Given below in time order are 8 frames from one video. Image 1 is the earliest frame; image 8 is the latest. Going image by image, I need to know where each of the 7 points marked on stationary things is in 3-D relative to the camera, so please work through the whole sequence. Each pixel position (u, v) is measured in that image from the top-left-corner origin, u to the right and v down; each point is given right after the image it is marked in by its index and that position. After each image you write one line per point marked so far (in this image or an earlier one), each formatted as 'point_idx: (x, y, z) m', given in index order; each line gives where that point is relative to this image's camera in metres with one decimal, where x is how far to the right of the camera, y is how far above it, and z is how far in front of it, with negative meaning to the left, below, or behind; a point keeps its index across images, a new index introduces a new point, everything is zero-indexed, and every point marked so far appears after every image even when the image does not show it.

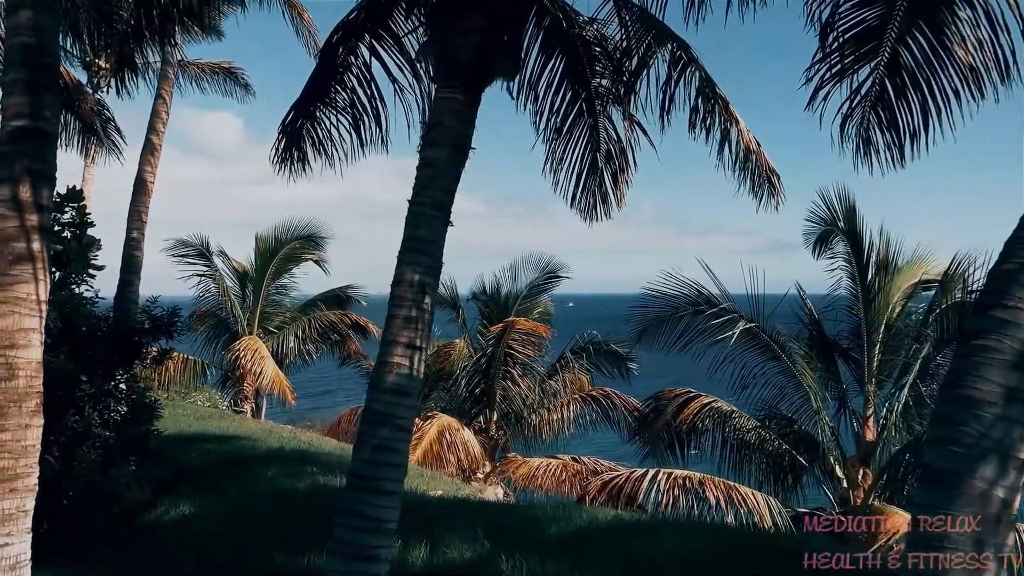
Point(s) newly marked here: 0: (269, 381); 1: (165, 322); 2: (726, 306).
0: (-4.2, -1.6, +14.4) m
1: (-3.3, -0.3, +7.8) m
2: (+2.8, -0.2, +10.5) m
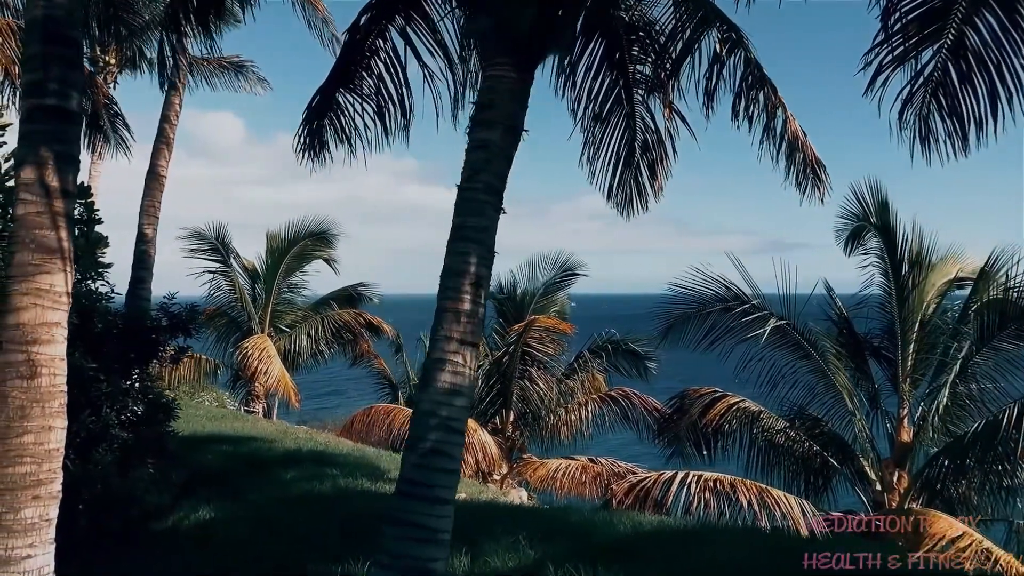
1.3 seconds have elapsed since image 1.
0: (-3.9, -1.6, +14.1) m
1: (-3.0, -0.3, +7.5) m
2: (+3.0, -0.2, +10.2) m
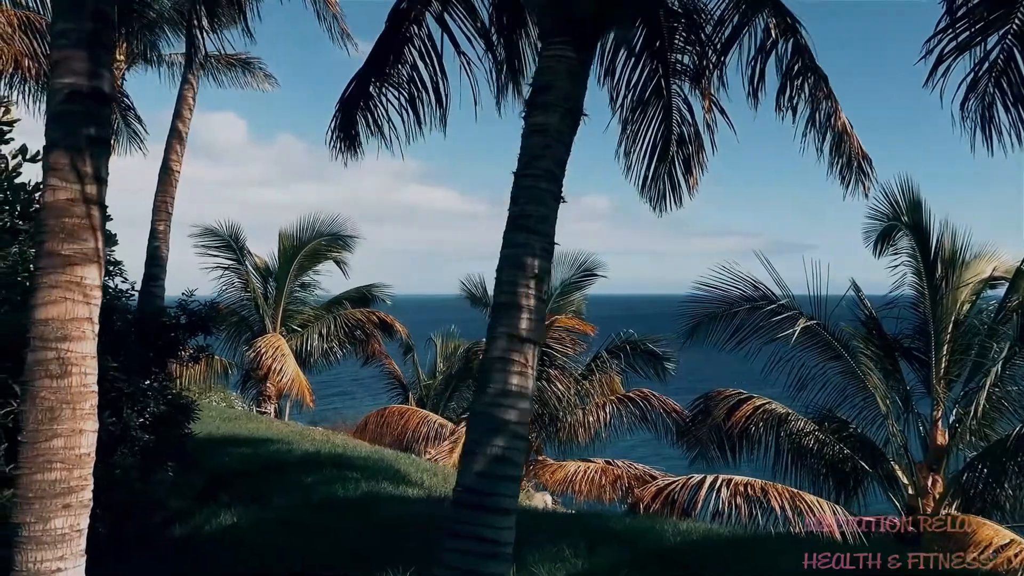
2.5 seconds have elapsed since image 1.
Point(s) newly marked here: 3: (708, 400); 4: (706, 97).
0: (-3.6, -1.6, +13.9) m
1: (-2.7, -0.3, +7.2) m
2: (+3.3, -0.2, +9.9) m
3: (+2.5, -1.4, +10.5) m
4: (+1.6, +1.5, +6.5) m
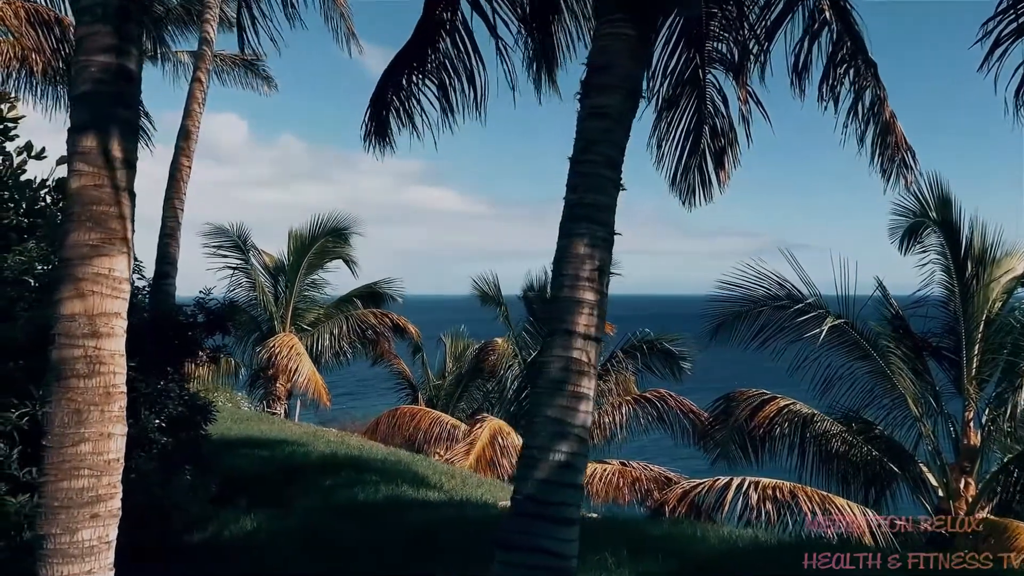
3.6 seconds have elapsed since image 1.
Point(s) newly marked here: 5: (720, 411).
0: (-3.4, -1.5, +13.6) m
1: (-2.5, -0.2, +7.0) m
2: (+3.6, -0.1, +9.7) m
3: (+2.7, -1.4, +10.3) m
4: (+1.8, +1.5, +6.2) m
5: (+2.6, -1.6, +10.4) m
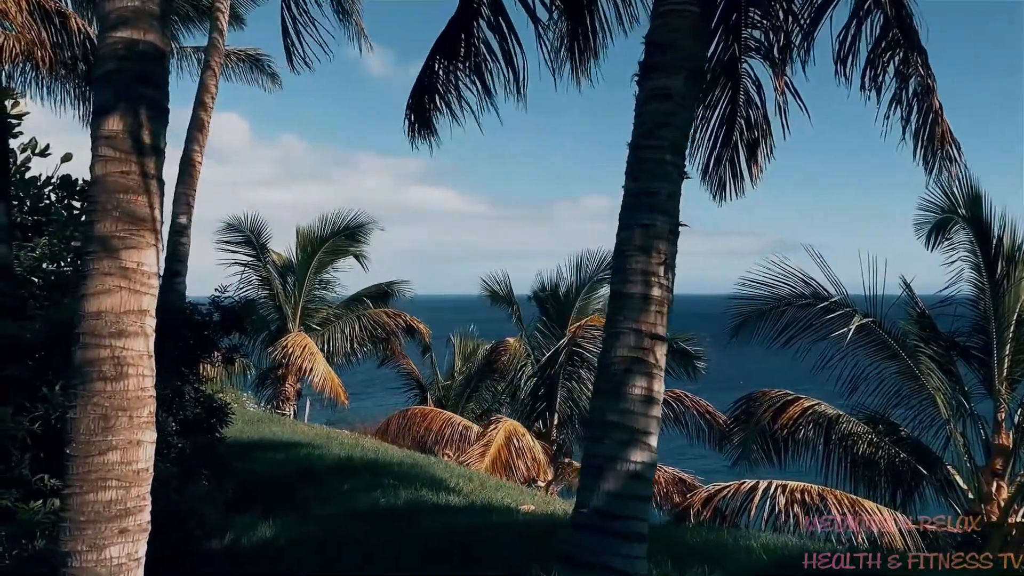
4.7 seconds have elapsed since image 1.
0: (-3.1, -1.5, +13.4) m
1: (-2.3, -0.2, +6.8) m
2: (+3.8, -0.1, +9.5) m
3: (+3.0, -1.4, +10.0) m
4: (+2.0, +1.6, +6.0) m
5: (+2.9, -1.5, +10.2) m
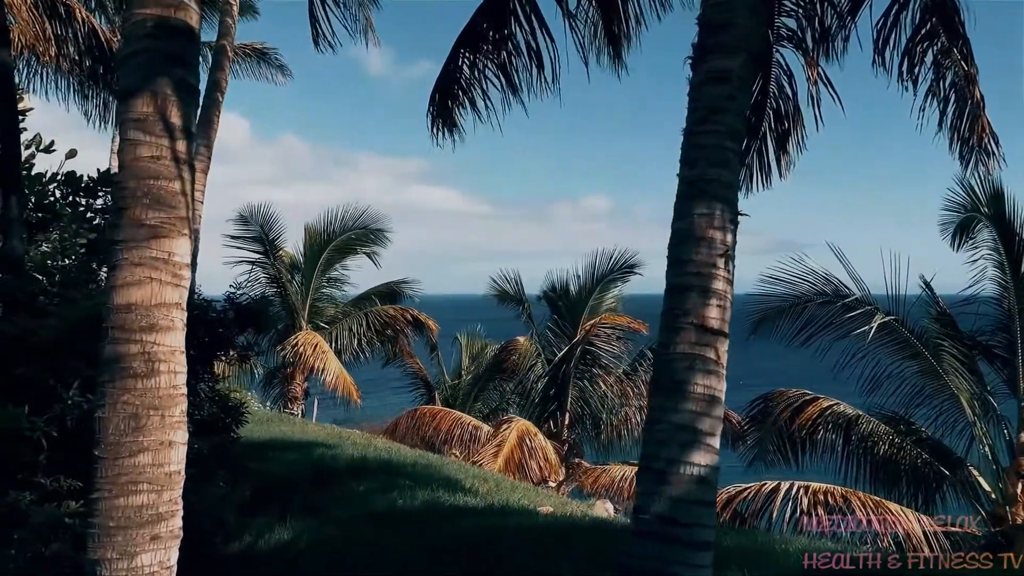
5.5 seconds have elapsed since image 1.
0: (-3.0, -1.5, +13.2) m
1: (-2.1, -0.2, +6.6) m
2: (+4.0, -0.1, +9.3) m
3: (+3.1, -1.4, +9.9) m
4: (+2.2, +1.6, +5.8) m
5: (+3.0, -1.5, +10.0) m
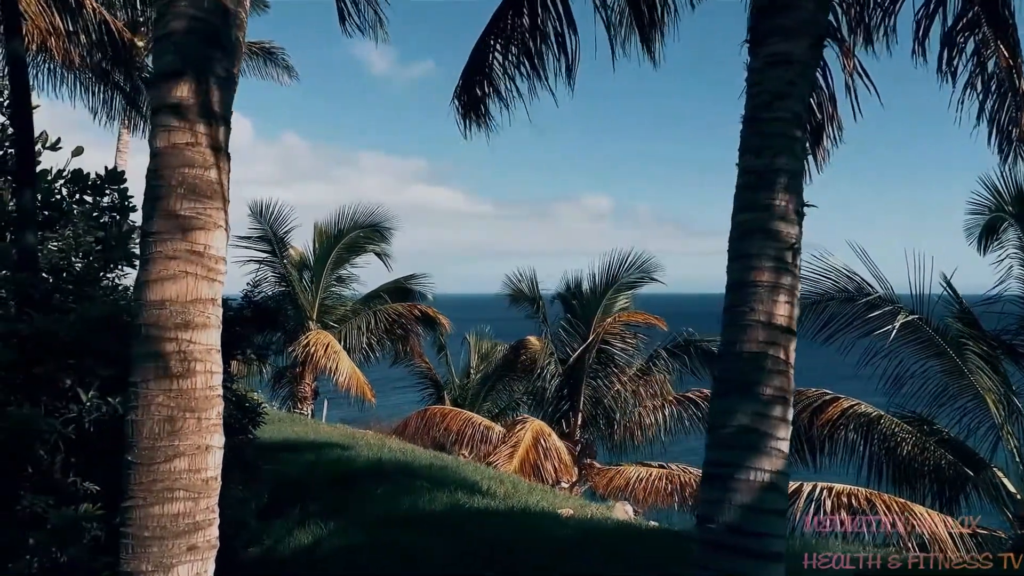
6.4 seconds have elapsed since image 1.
0: (-2.8, -1.5, +13.1) m
1: (-1.9, -0.2, +6.5) m
2: (+4.1, -0.1, +9.1) m
3: (+3.3, -1.4, +9.7) m
4: (+2.4, +1.6, +5.7) m
5: (+3.2, -1.5, +9.8) m
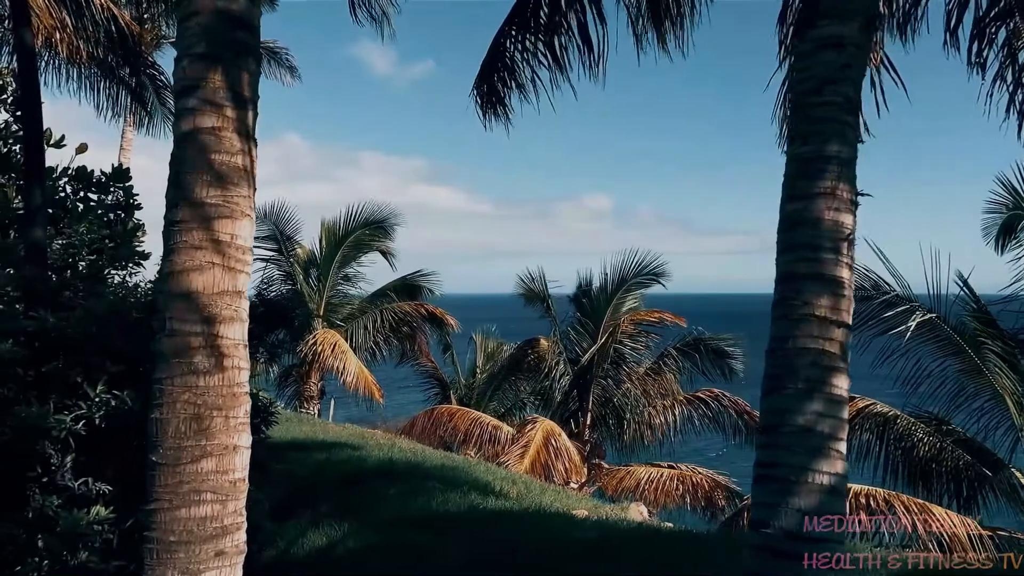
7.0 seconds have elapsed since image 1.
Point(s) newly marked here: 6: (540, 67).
0: (-2.6, -1.4, +13.0) m
1: (-1.8, -0.1, +6.3) m
2: (+4.3, -0.1, +9.0) m
3: (+3.4, -1.3, +9.6) m
4: (+2.5, +1.6, +5.5) m
5: (+3.4, -1.5, +9.7) m
6: (+0.2, +1.6, +6.1) m
